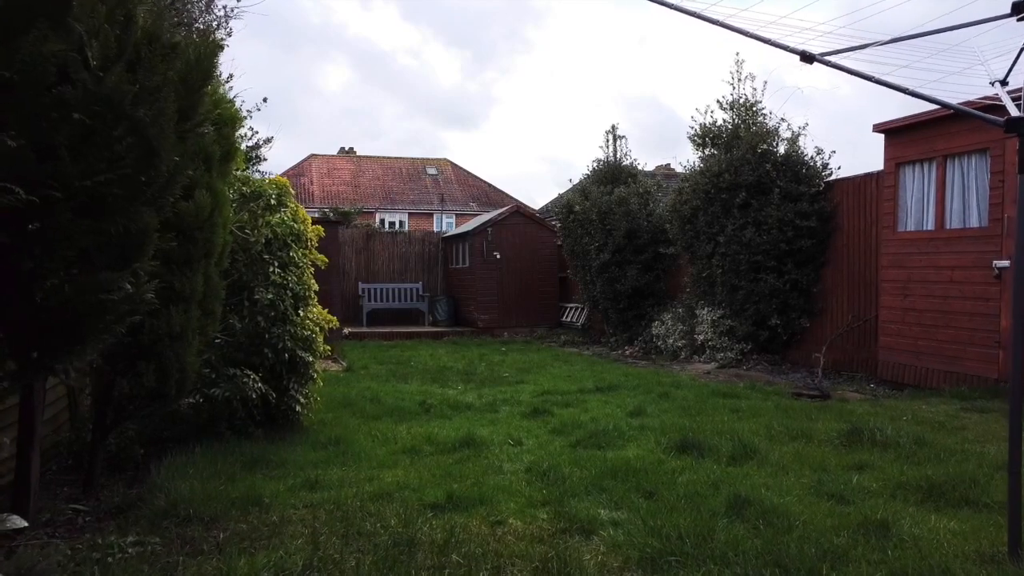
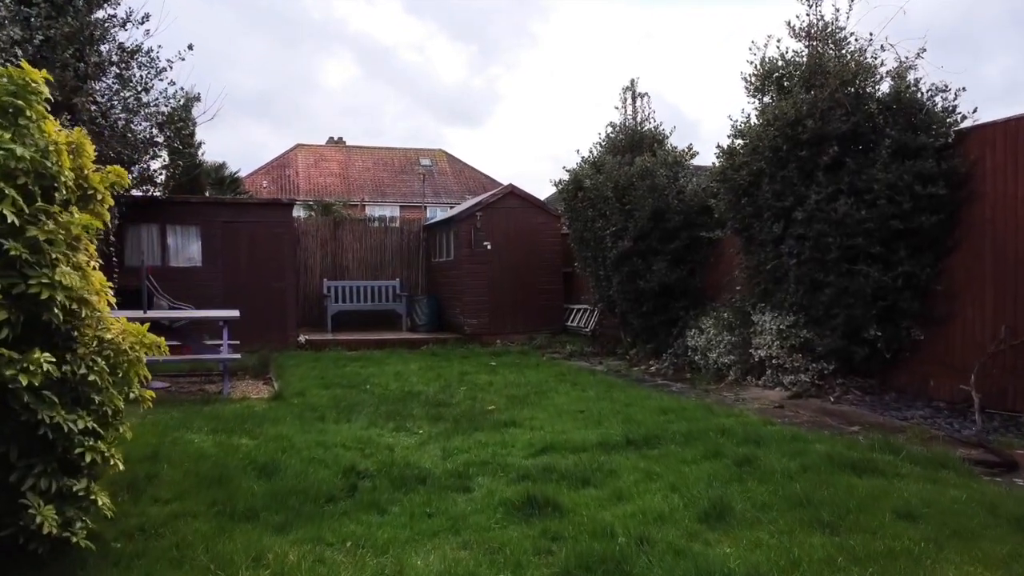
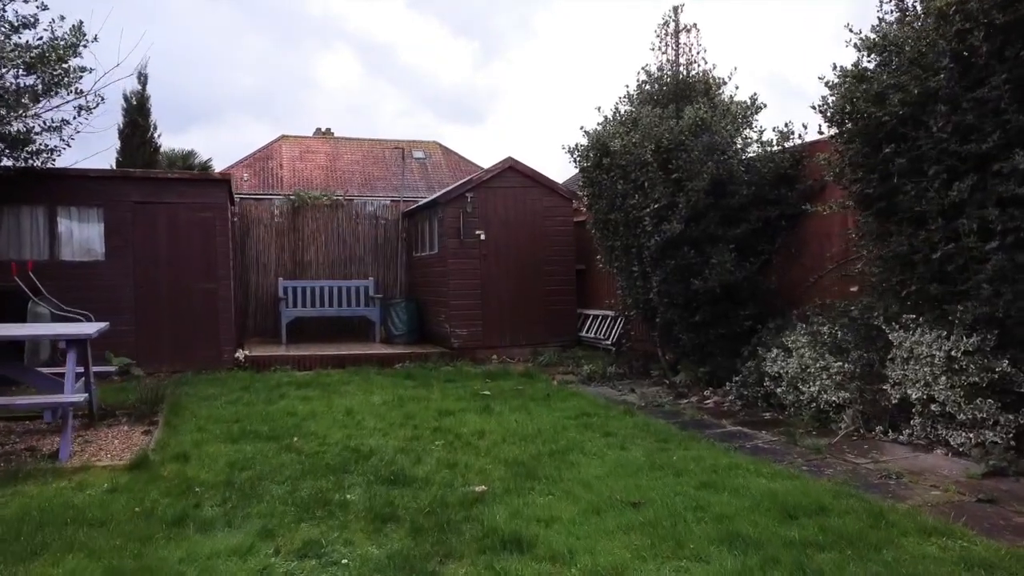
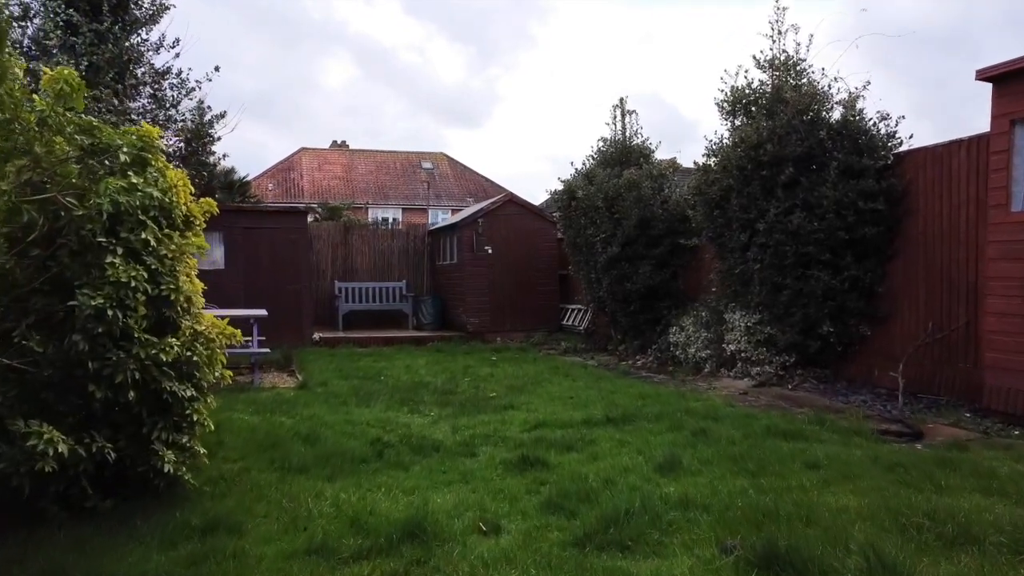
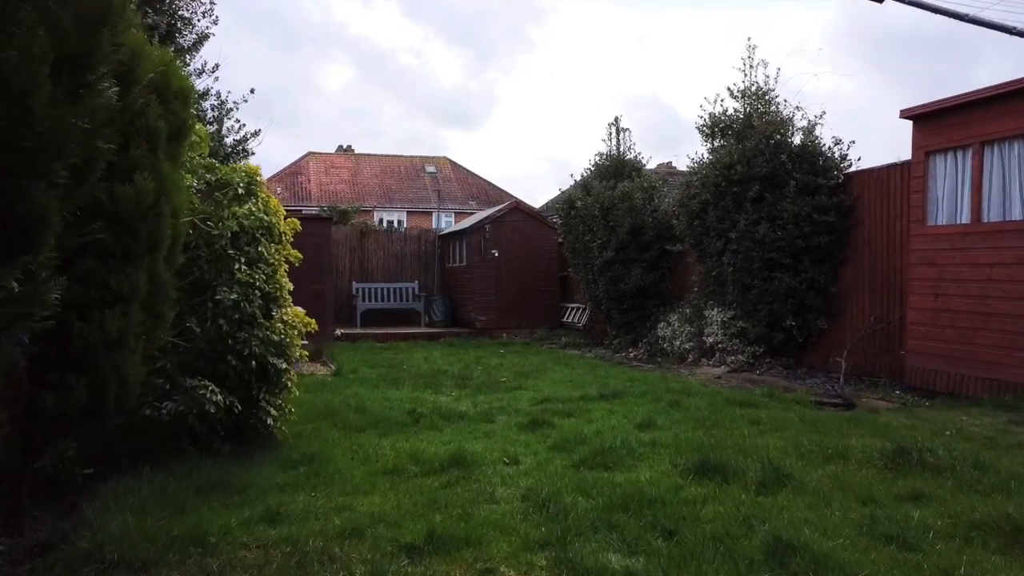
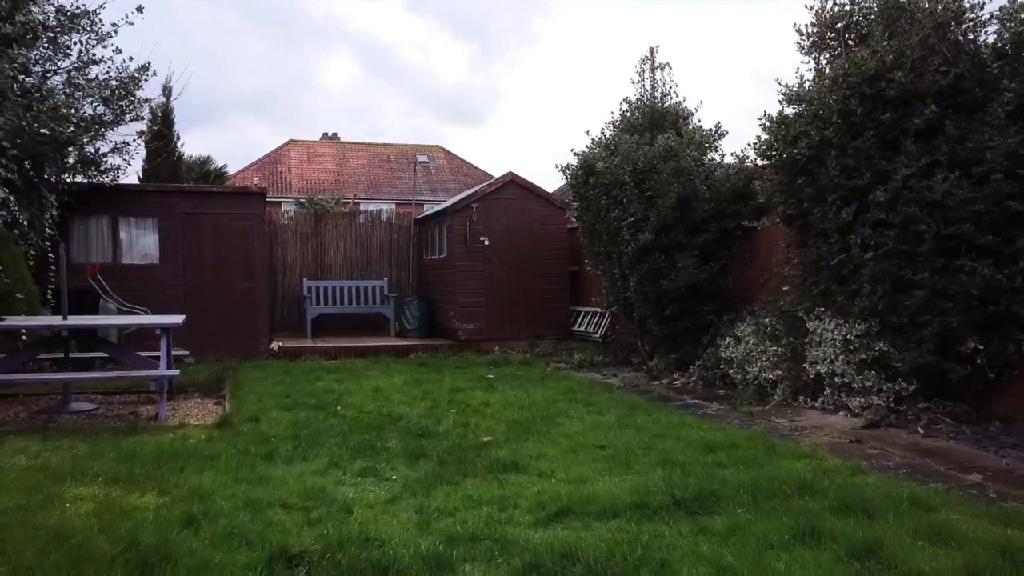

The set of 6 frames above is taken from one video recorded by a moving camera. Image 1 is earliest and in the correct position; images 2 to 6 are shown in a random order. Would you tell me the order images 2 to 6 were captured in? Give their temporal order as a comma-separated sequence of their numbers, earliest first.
5, 4, 2, 6, 3
